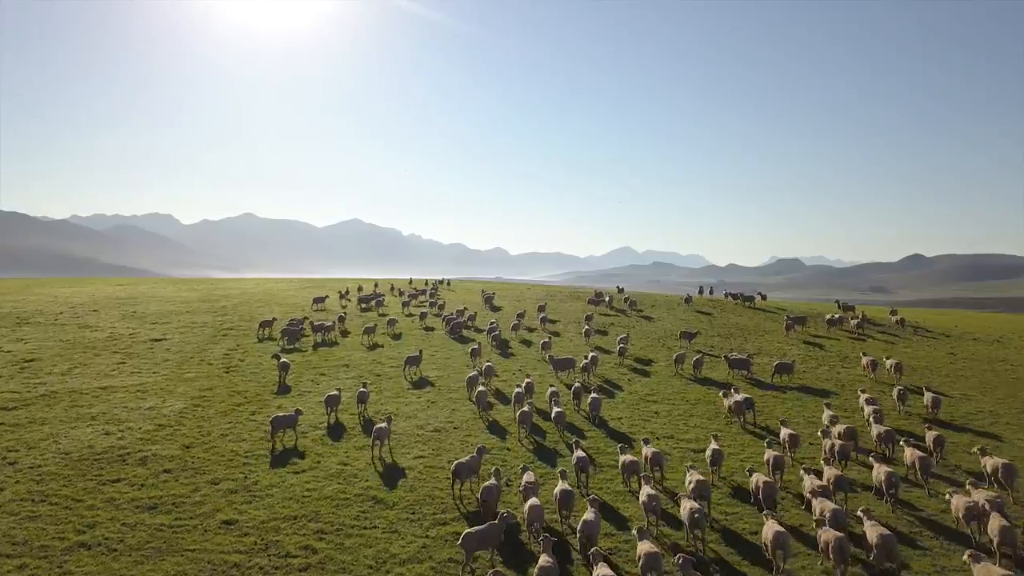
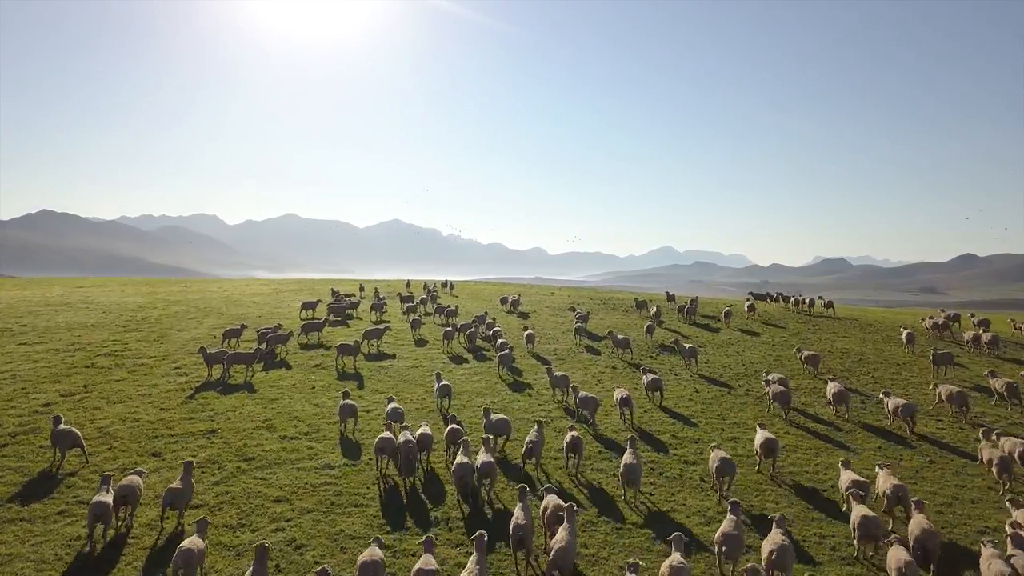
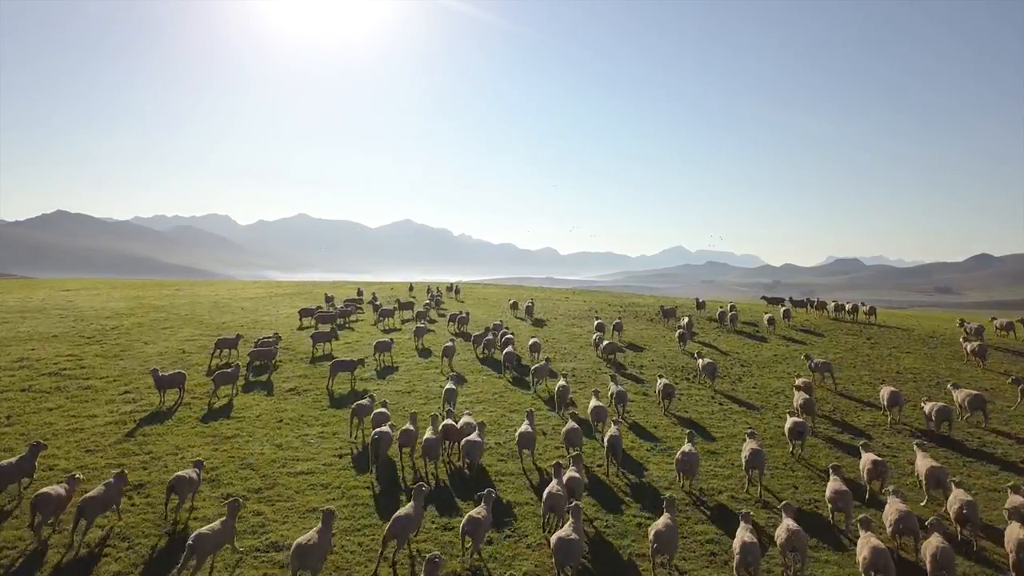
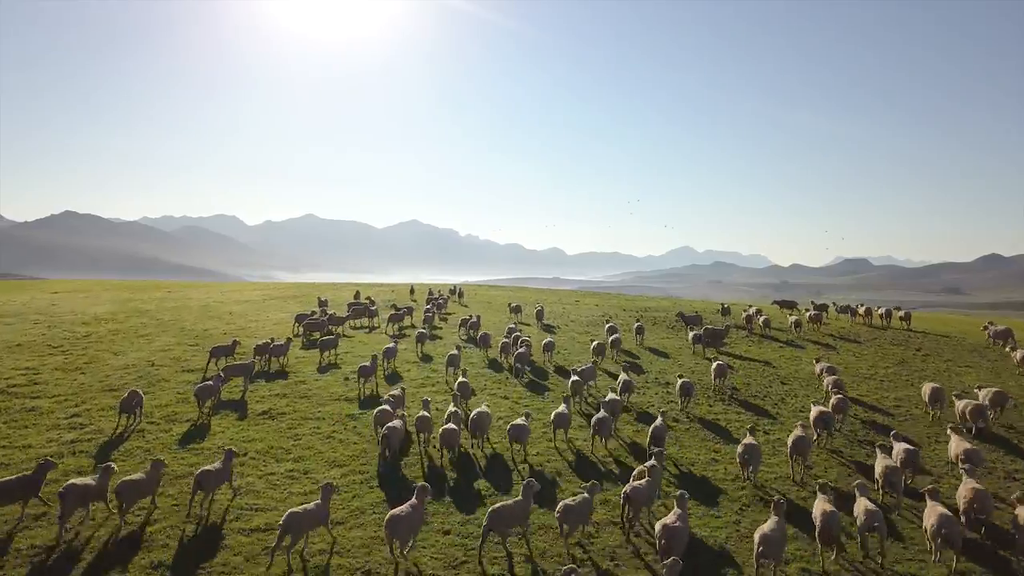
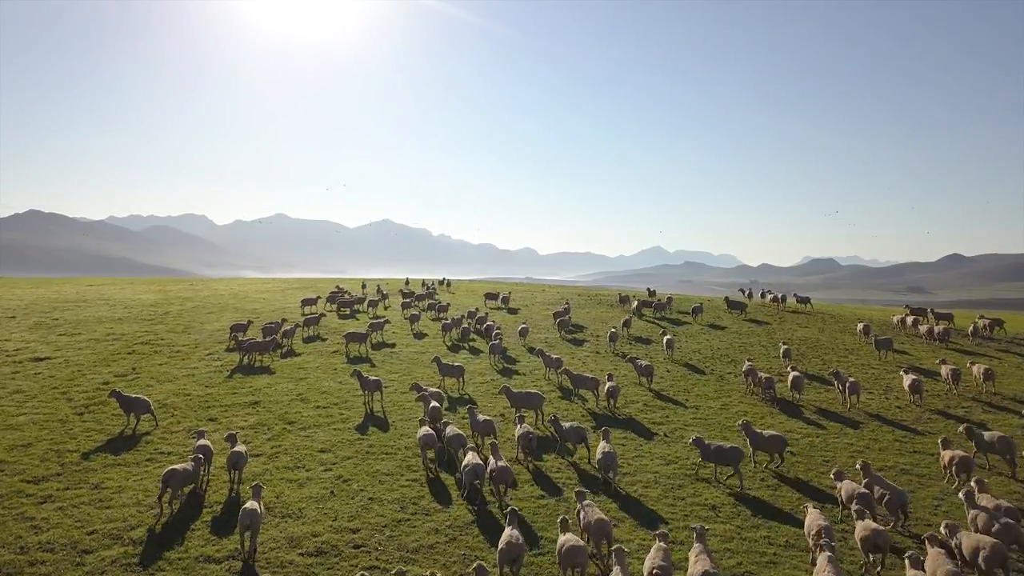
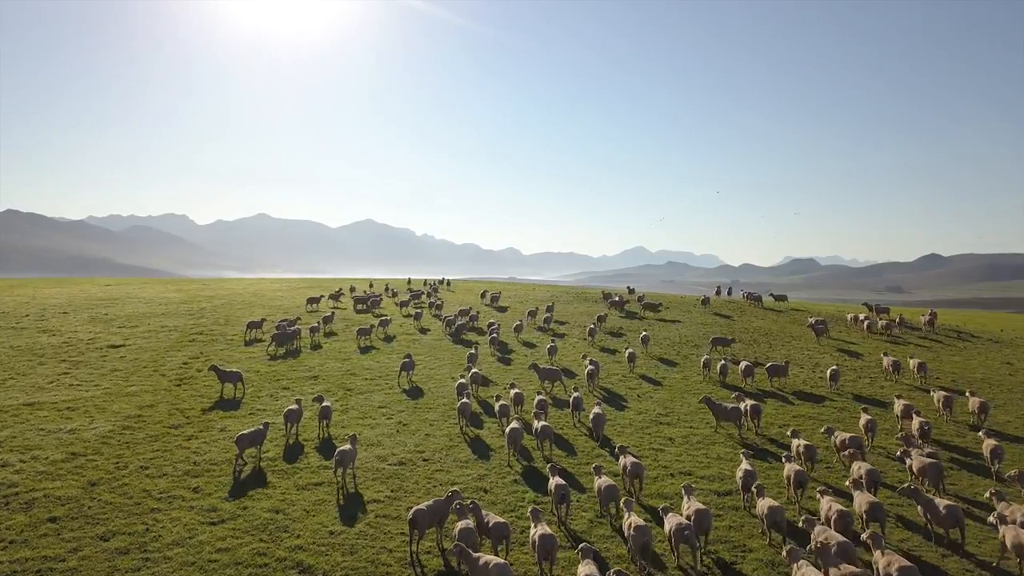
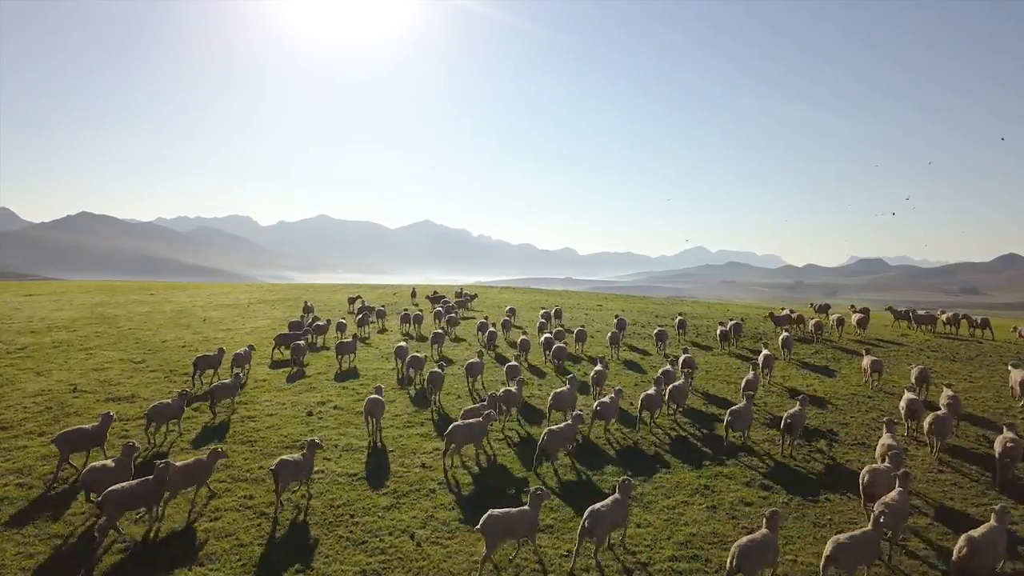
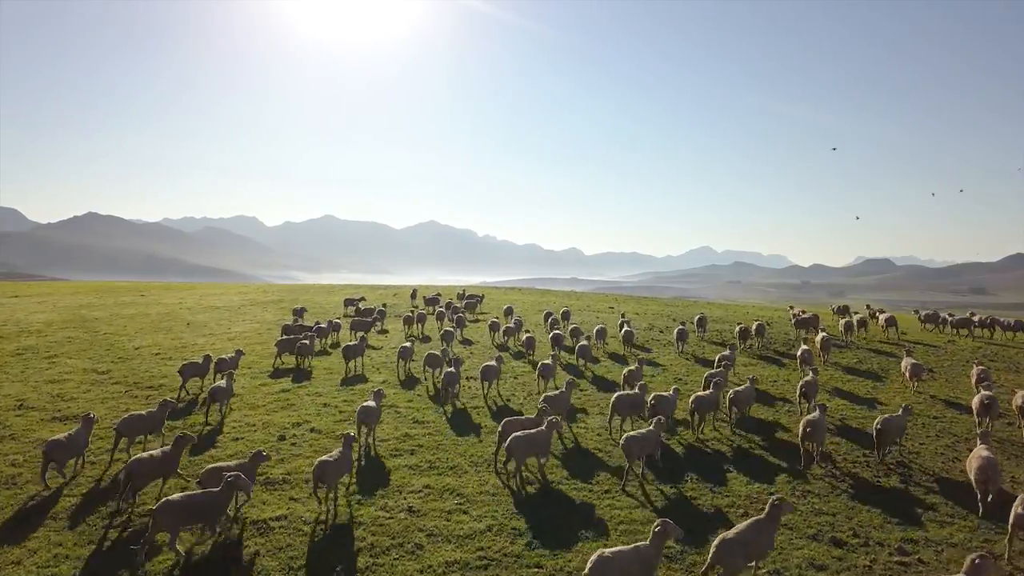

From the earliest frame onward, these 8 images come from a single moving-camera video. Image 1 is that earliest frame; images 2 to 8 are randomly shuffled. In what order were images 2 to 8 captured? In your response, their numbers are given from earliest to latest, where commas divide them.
6, 5, 2, 3, 4, 7, 8
